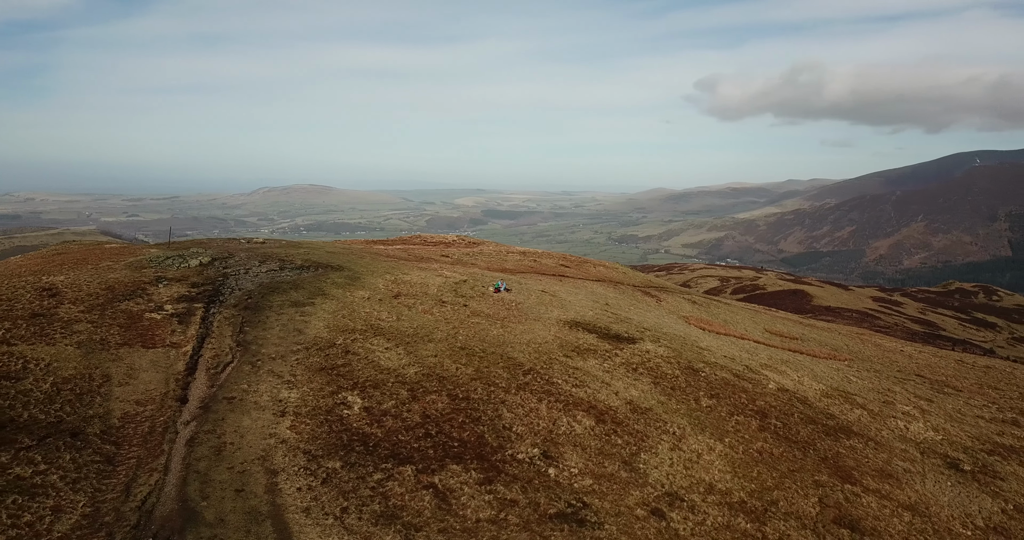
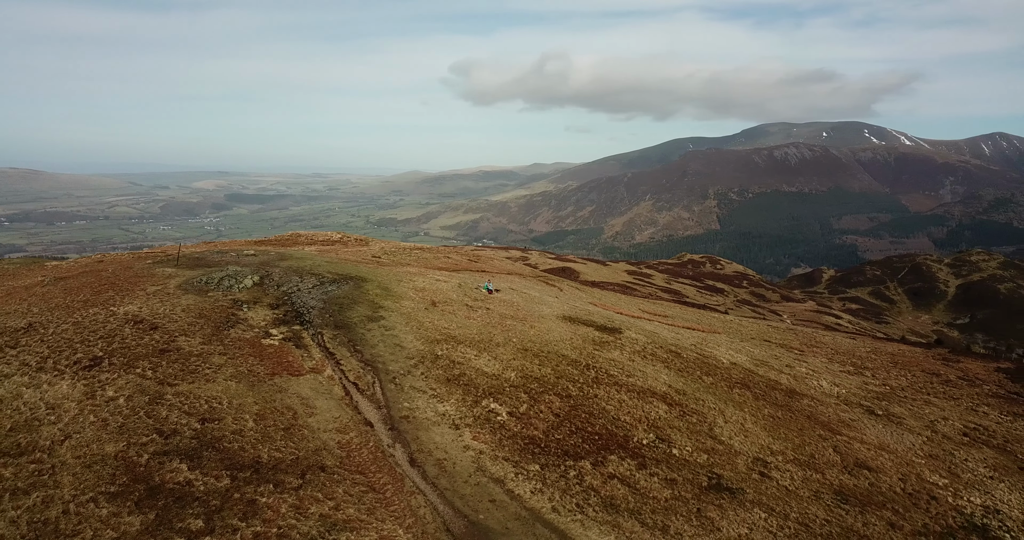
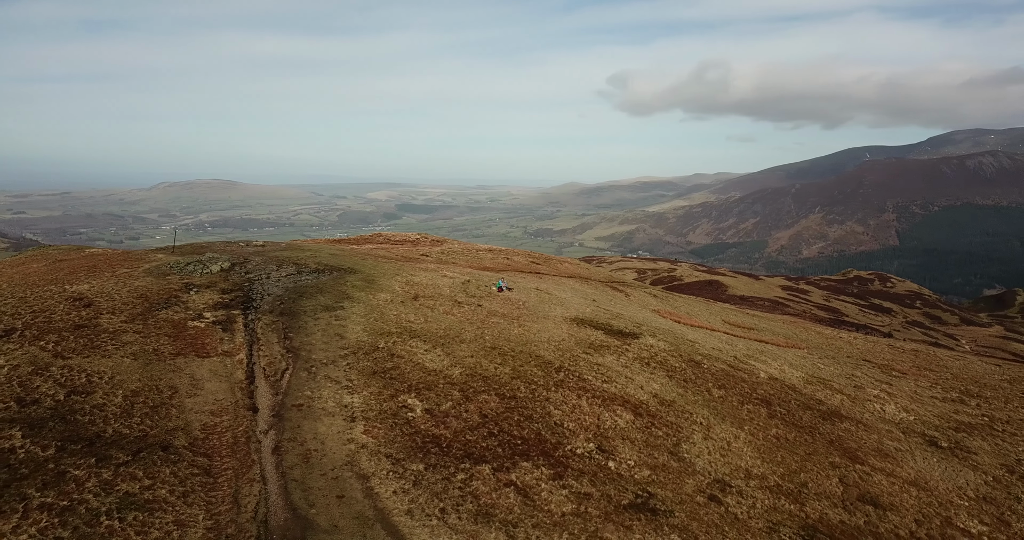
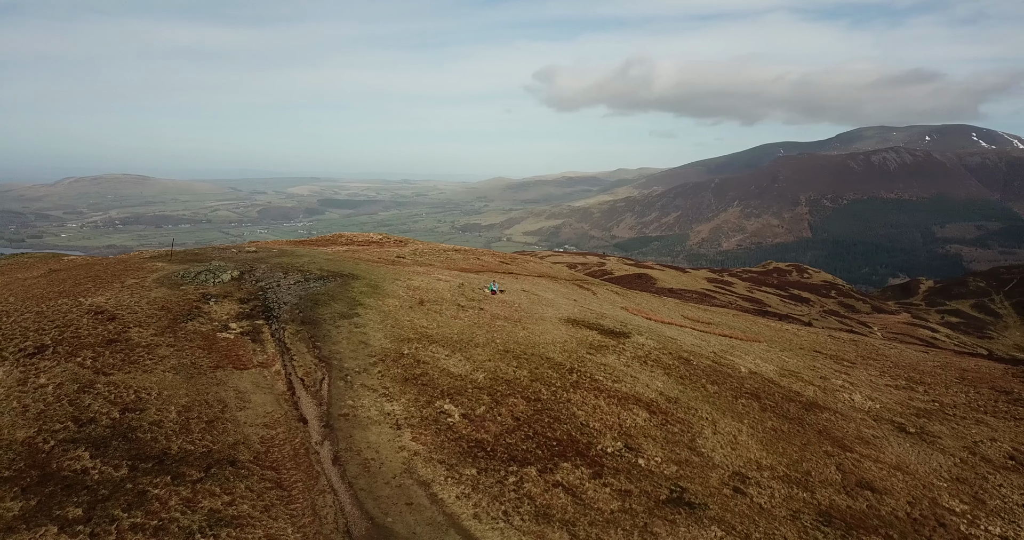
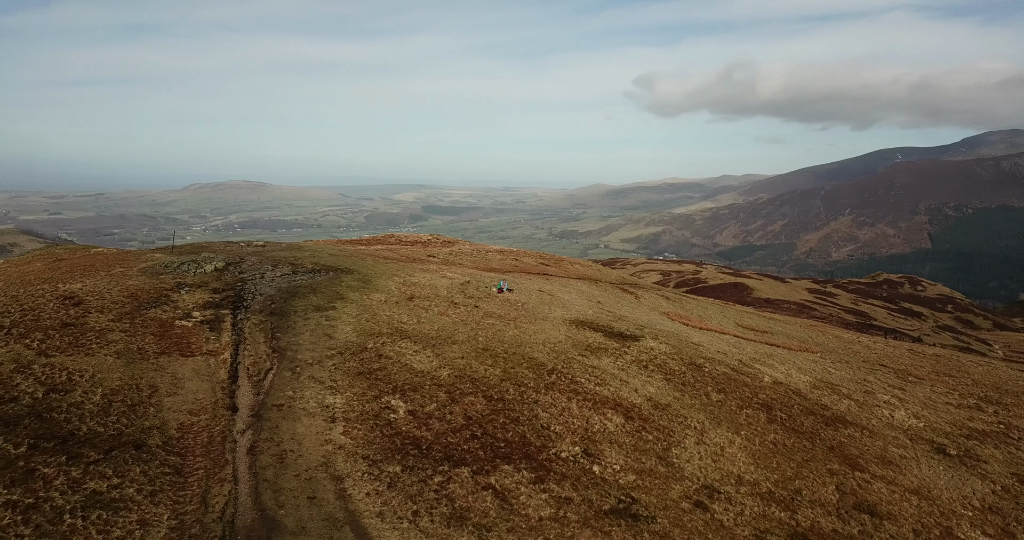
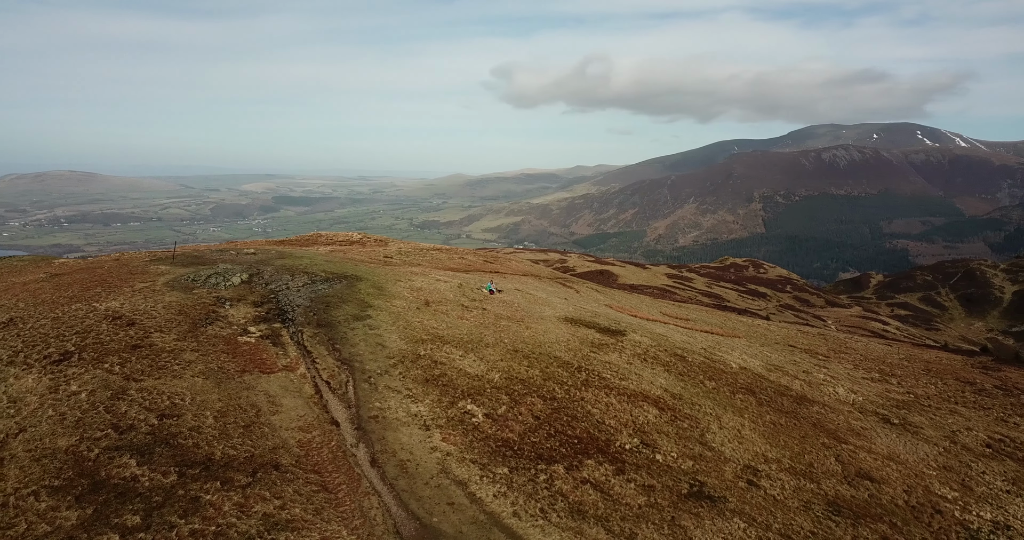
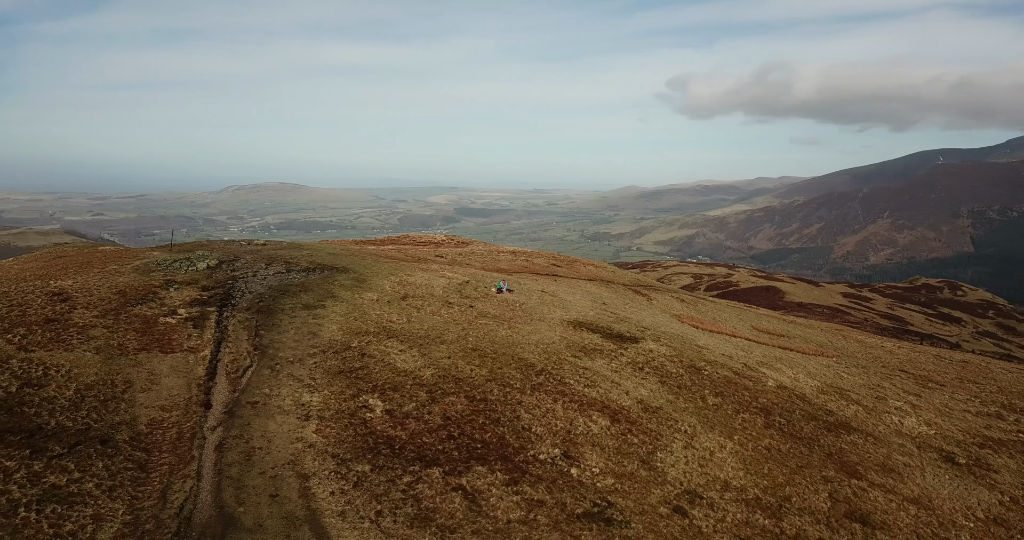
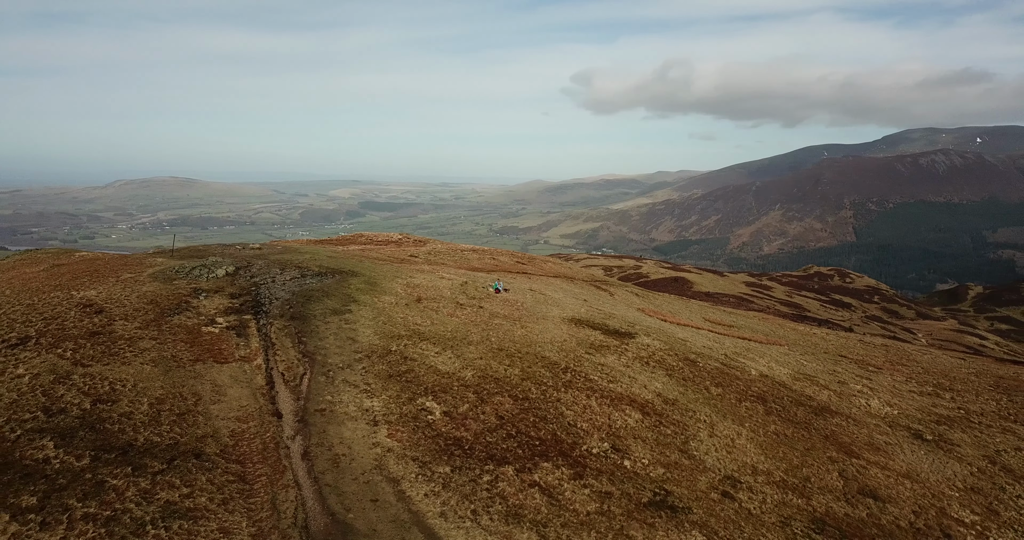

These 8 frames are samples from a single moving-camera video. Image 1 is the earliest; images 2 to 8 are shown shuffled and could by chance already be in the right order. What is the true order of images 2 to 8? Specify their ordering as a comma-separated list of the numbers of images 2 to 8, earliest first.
7, 5, 3, 8, 4, 6, 2
